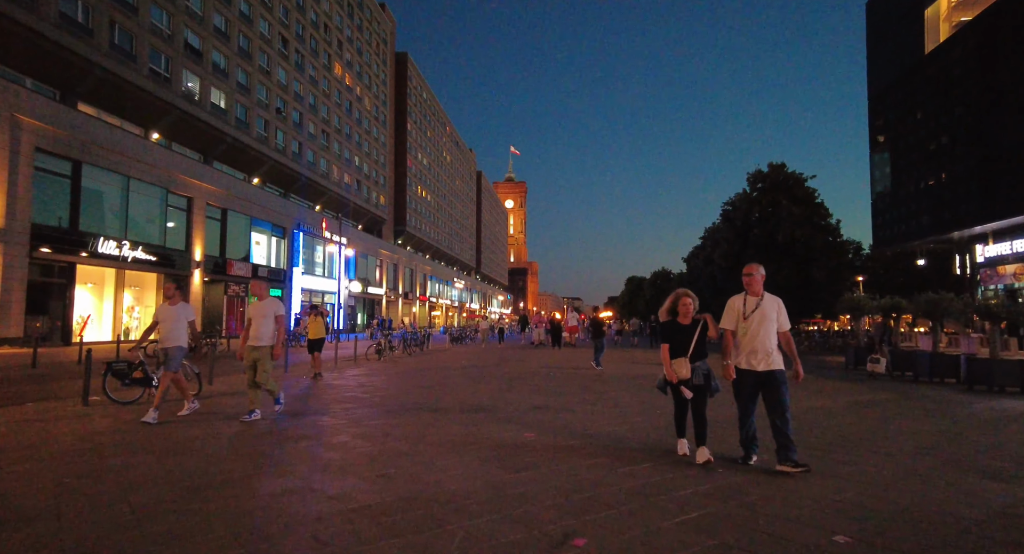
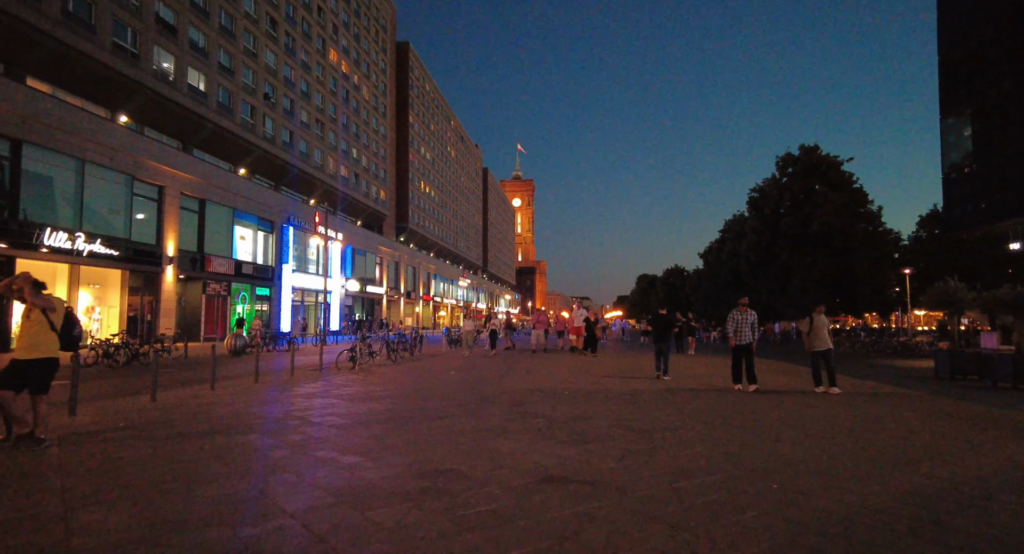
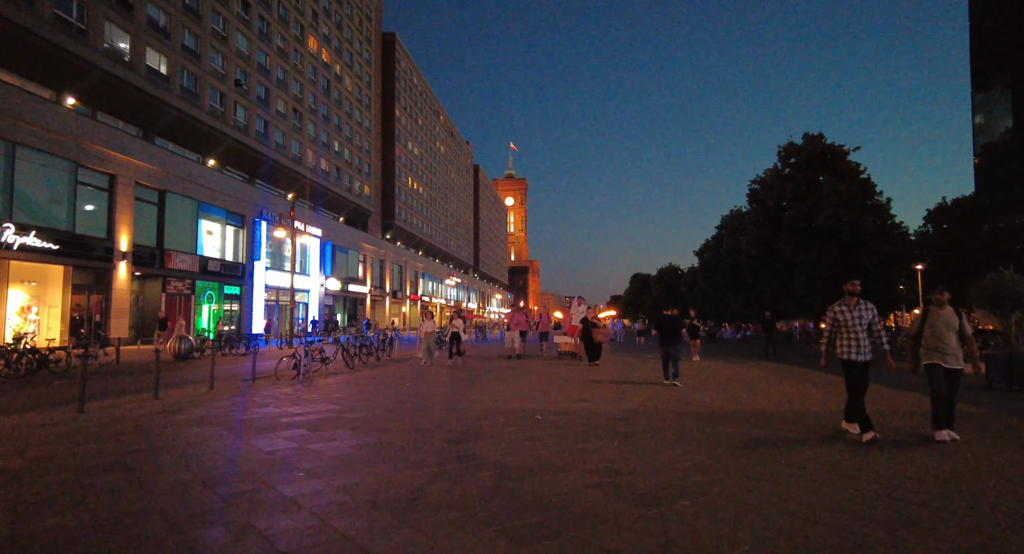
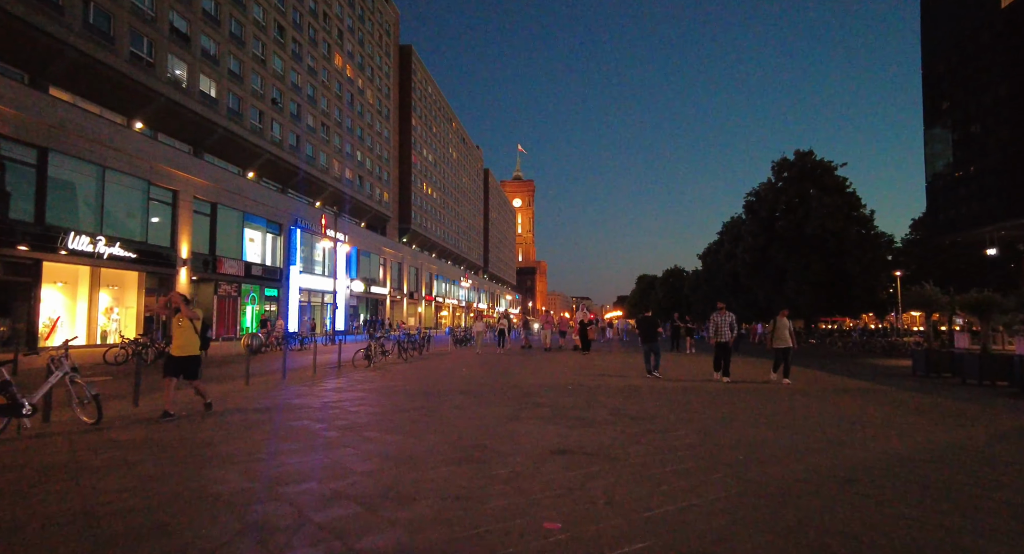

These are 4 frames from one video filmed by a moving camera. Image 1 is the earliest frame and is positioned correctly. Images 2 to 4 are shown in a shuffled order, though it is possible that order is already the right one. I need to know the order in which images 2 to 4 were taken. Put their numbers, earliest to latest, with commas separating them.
4, 2, 3
